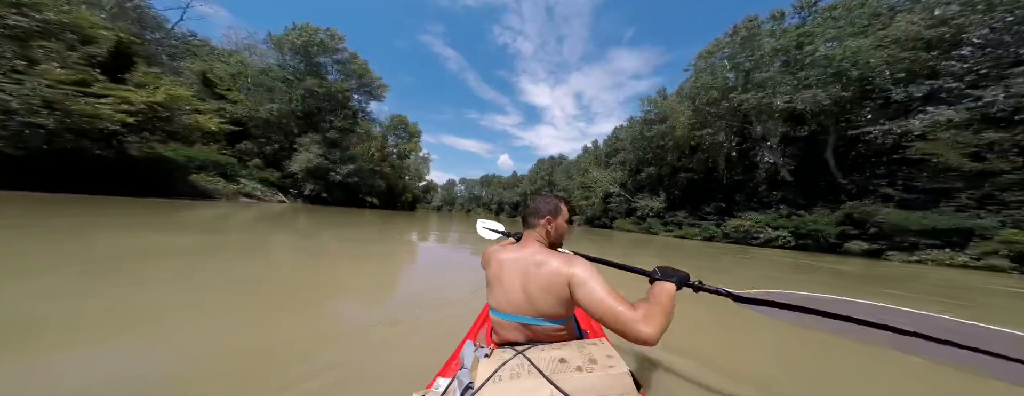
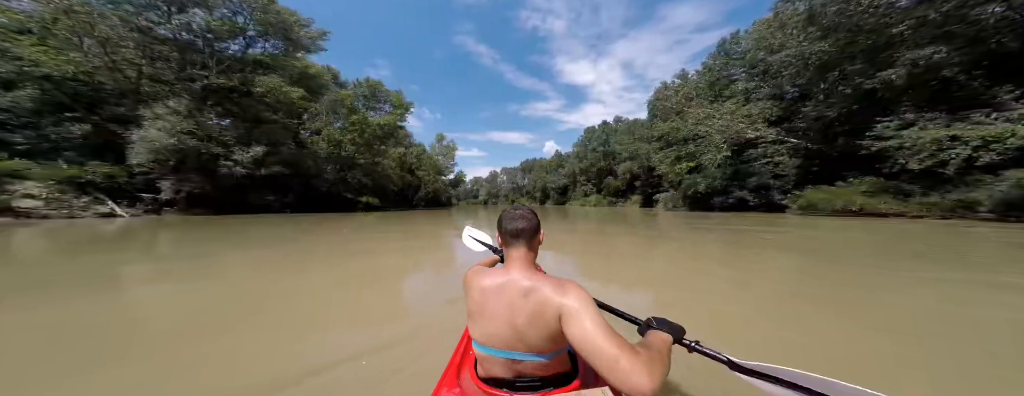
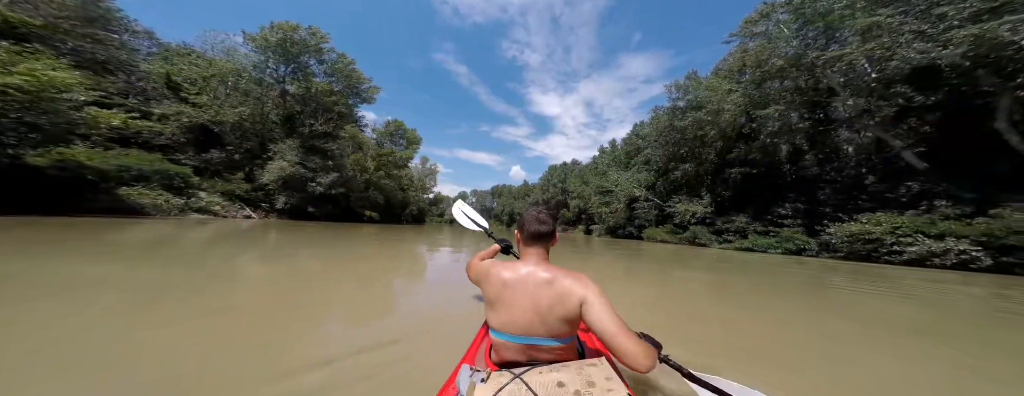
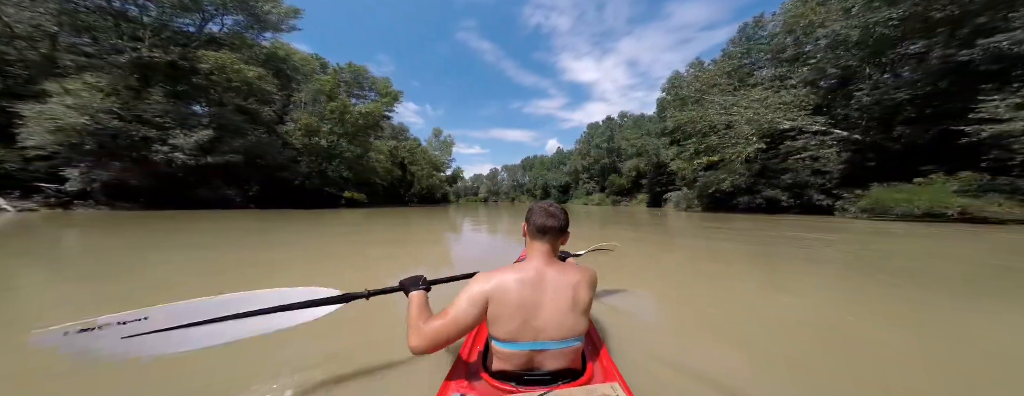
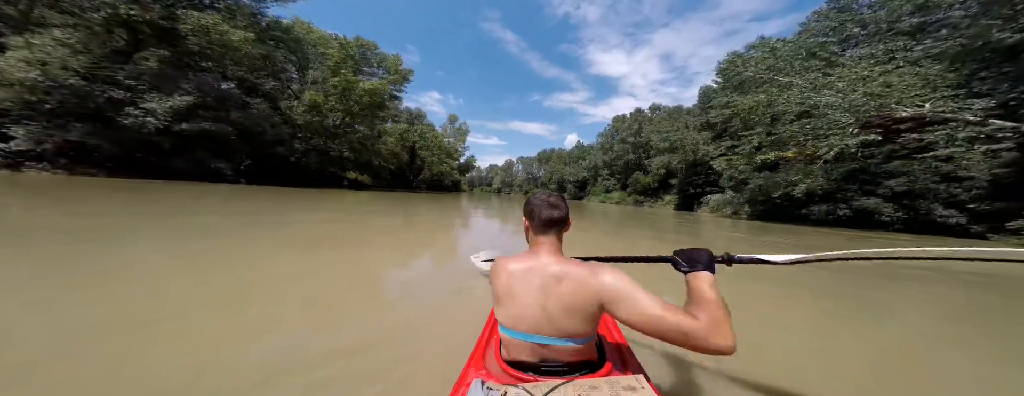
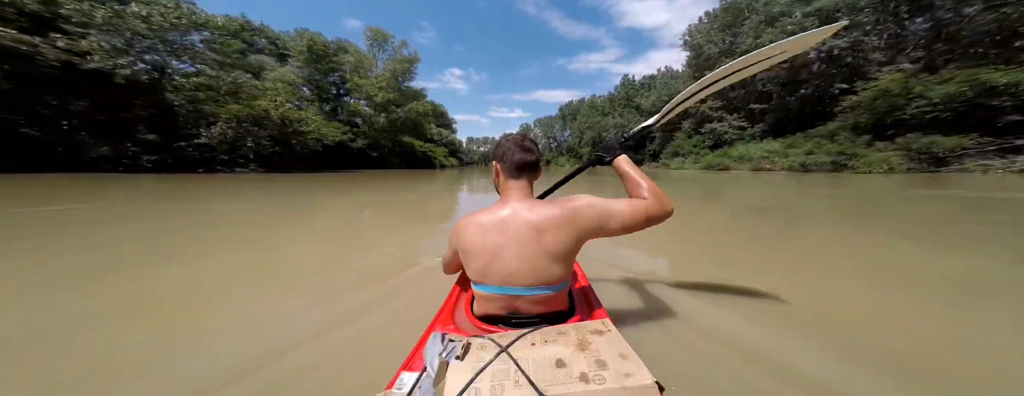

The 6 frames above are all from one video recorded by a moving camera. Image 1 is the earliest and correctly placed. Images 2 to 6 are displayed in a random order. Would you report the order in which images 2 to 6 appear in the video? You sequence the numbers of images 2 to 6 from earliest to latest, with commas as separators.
3, 2, 4, 5, 6
